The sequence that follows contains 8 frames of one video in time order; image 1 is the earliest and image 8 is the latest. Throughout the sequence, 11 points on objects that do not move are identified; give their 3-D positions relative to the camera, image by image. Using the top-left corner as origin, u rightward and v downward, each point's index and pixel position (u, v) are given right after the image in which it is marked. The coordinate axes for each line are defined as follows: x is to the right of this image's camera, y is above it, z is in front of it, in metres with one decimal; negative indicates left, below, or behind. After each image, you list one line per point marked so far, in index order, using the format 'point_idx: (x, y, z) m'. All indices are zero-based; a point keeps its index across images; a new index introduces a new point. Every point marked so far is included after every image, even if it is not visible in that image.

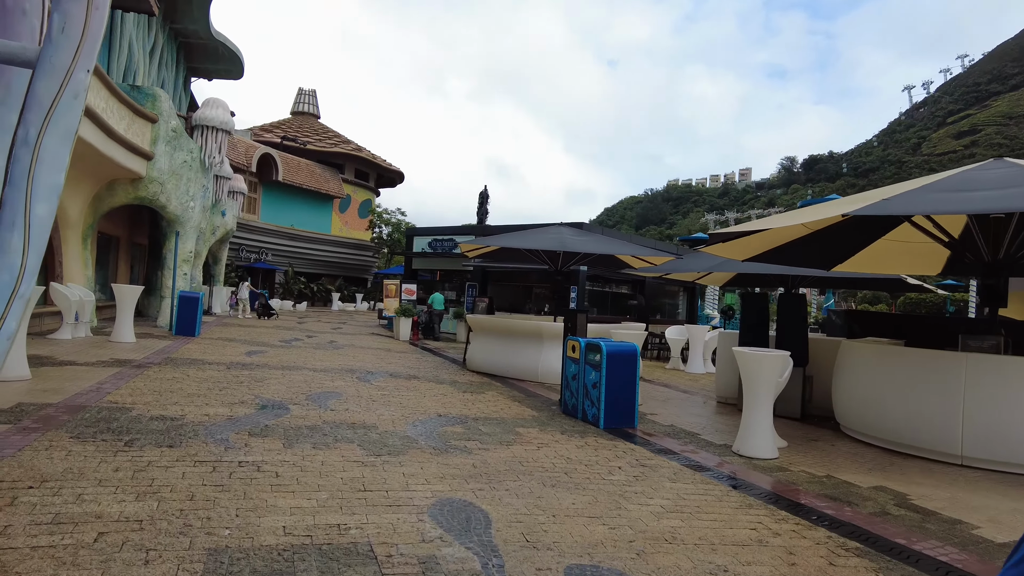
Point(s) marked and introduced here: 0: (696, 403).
0: (+2.7, -1.7, +9.7) m
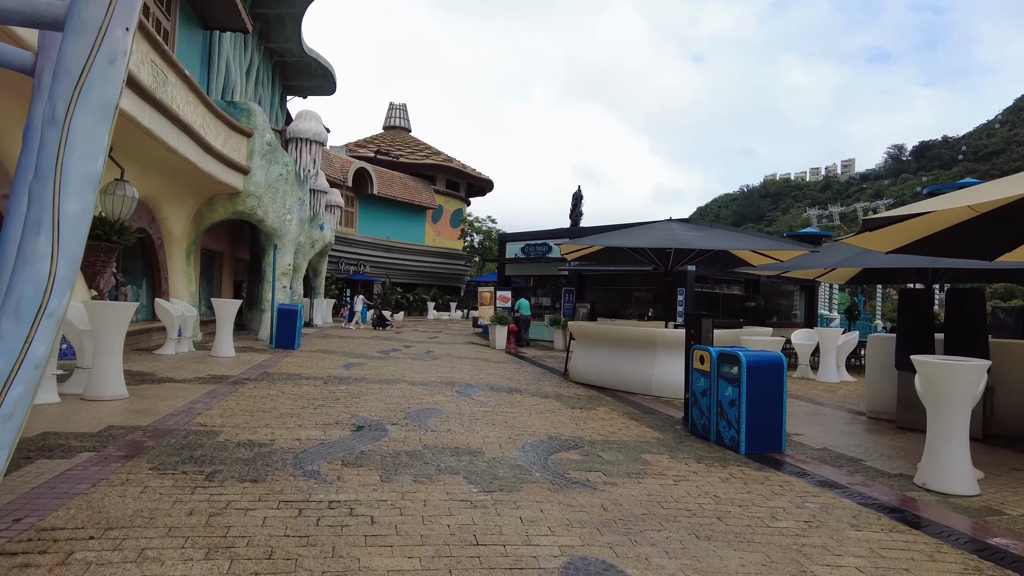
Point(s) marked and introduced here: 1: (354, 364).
0: (+4.2, -1.7, +8.3) m
1: (-2.7, -1.3, +11.2) m
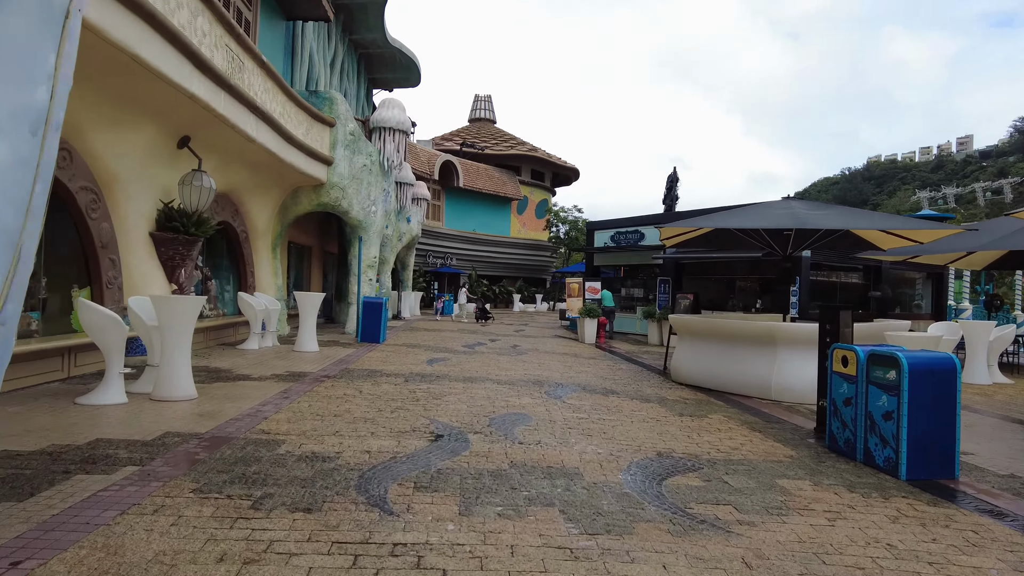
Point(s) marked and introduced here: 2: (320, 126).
0: (+5.2, -1.5, +6.9) m
1: (-1.2, -1.2, +10.6) m
2: (-4.0, +3.3, +13.5) m
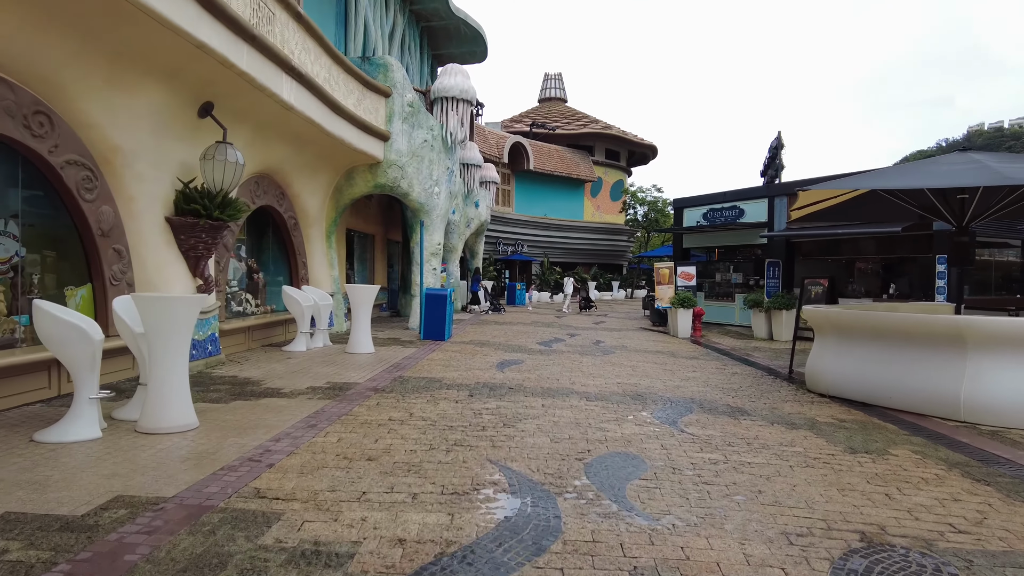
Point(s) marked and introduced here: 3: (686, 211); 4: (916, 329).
0: (+6.0, -1.3, +4.4) m
1: (0.0, -1.0, +8.9) m
2: (-2.5, +3.5, +12.0) m
3: (+5.1, +2.3, +19.1) m
4: (+4.0, -0.4, +6.5) m
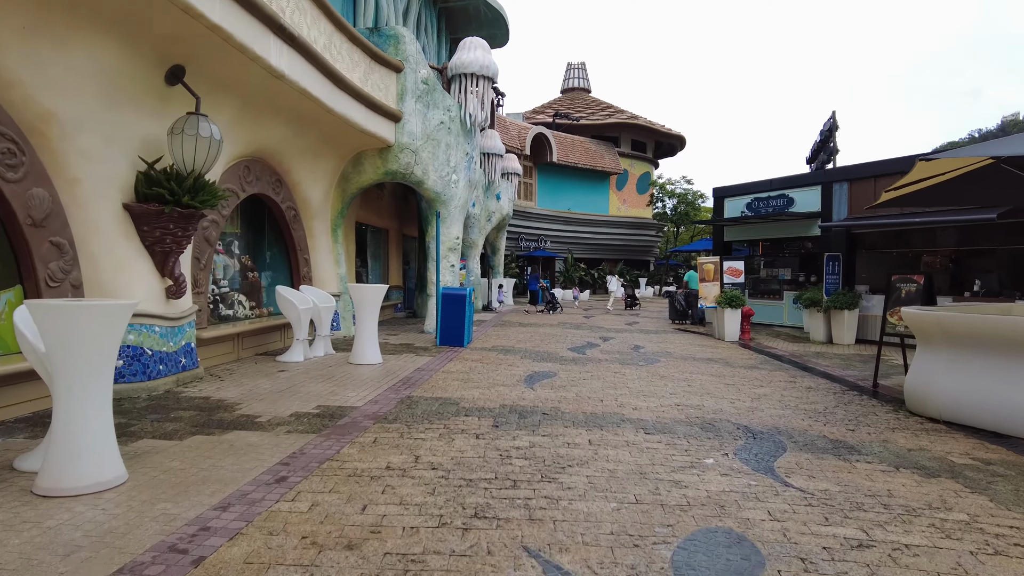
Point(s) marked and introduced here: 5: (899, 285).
0: (+6.2, -1.3, +2.8) m
1: (+0.3, -1.0, +7.5) m
2: (-2.1, +3.5, +10.6) m
3: (+5.7, +2.4, +17.5) m
4: (+4.3, -0.4, +4.9) m
5: (+4.6, 0.0, +7.9) m
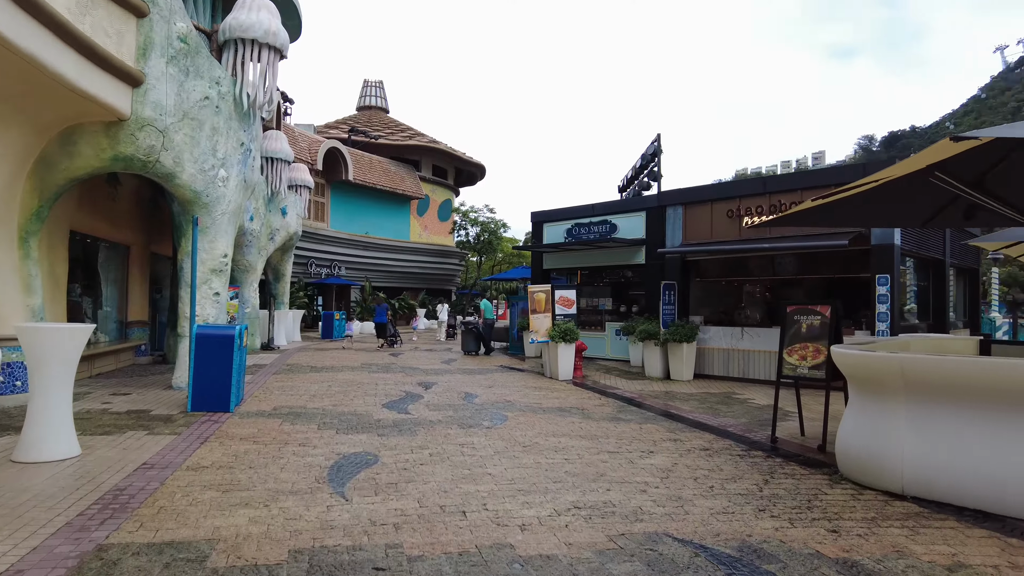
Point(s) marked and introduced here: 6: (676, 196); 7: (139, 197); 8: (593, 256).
0: (+5.9, -1.4, +2.2) m
1: (-1.2, -1.3, +4.8) m
2: (-4.5, +3.1, +7.3) m
3: (+0.9, +1.6, +16.2) m
4: (+3.4, -0.6, +3.6) m
5: (+2.8, -0.3, +6.6) m
6: (+3.3, +1.9, +13.2) m
7: (-6.4, +1.6, +11.3) m
8: (+1.9, +0.7, +15.3) m
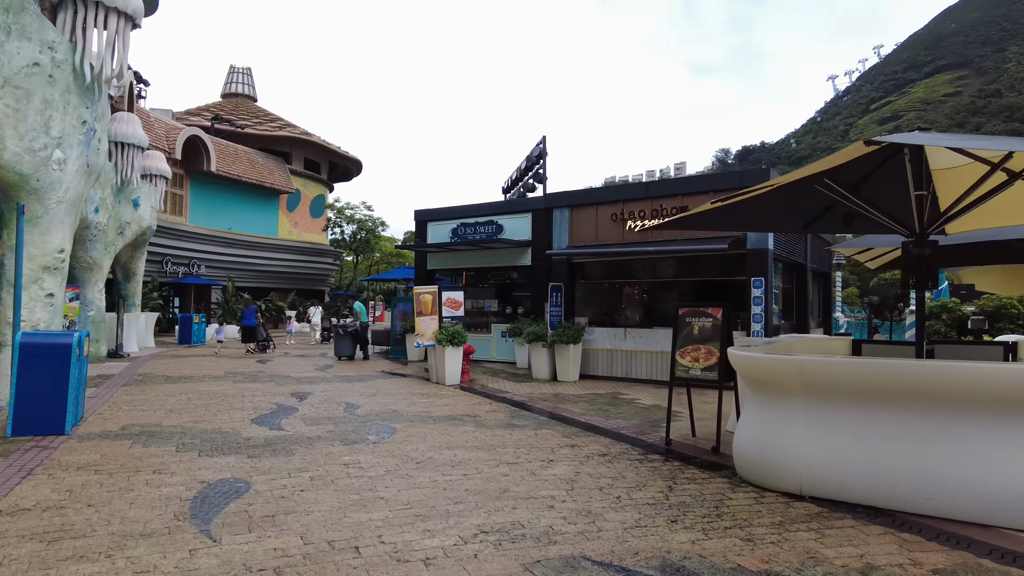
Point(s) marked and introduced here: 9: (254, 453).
0: (+5.6, -1.4, +2.9) m
1: (-1.8, -1.3, +4.1) m
2: (-5.5, +3.1, +6.0) m
3: (-1.9, +1.6, +15.7) m
4: (+2.9, -0.6, +3.8) m
5: (+1.8, -0.3, +6.6) m
6: (+1.0, +1.8, +13.3) m
7: (-8.2, +1.6, +9.5) m
8: (-0.8, +0.7, +15.0) m
9: (-2.1, -1.3, +5.4) m
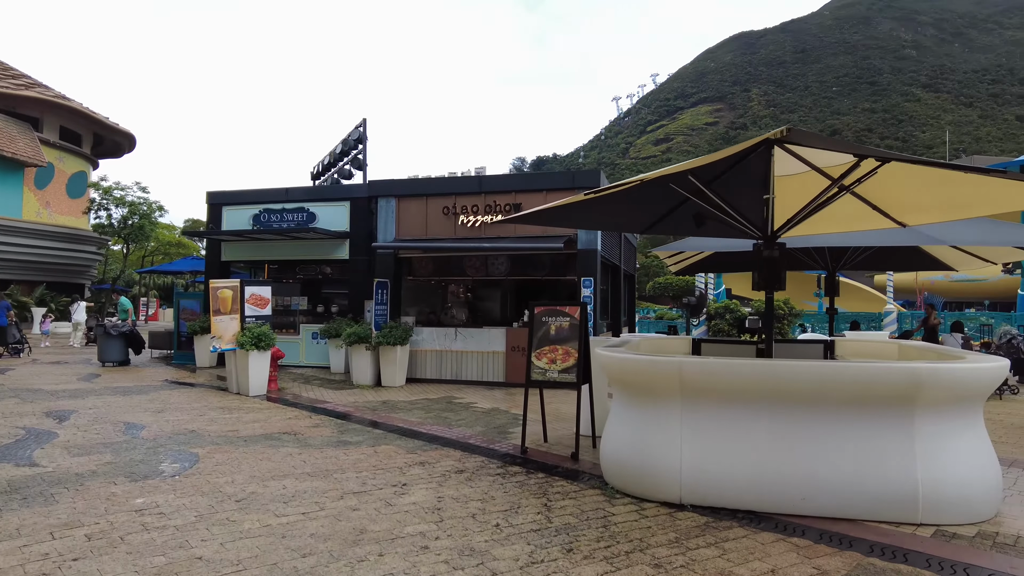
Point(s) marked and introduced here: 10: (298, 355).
0: (+5.0, -1.5, +3.7) m
1: (-2.4, -1.2, +2.8) m
2: (-6.4, +3.2, +3.4) m
3: (-5.9, +1.7, +13.8) m
4: (+2.2, -0.6, +3.9) m
5: (+0.3, -0.3, +6.2) m
6: (-2.3, +1.9, +12.3) m
7: (-10.0, +1.7, +6.0) m
8: (-4.6, +0.8, +13.5) m
9: (-3.1, -1.3, +3.9) m
10: (-4.2, -1.3, +13.2) m
